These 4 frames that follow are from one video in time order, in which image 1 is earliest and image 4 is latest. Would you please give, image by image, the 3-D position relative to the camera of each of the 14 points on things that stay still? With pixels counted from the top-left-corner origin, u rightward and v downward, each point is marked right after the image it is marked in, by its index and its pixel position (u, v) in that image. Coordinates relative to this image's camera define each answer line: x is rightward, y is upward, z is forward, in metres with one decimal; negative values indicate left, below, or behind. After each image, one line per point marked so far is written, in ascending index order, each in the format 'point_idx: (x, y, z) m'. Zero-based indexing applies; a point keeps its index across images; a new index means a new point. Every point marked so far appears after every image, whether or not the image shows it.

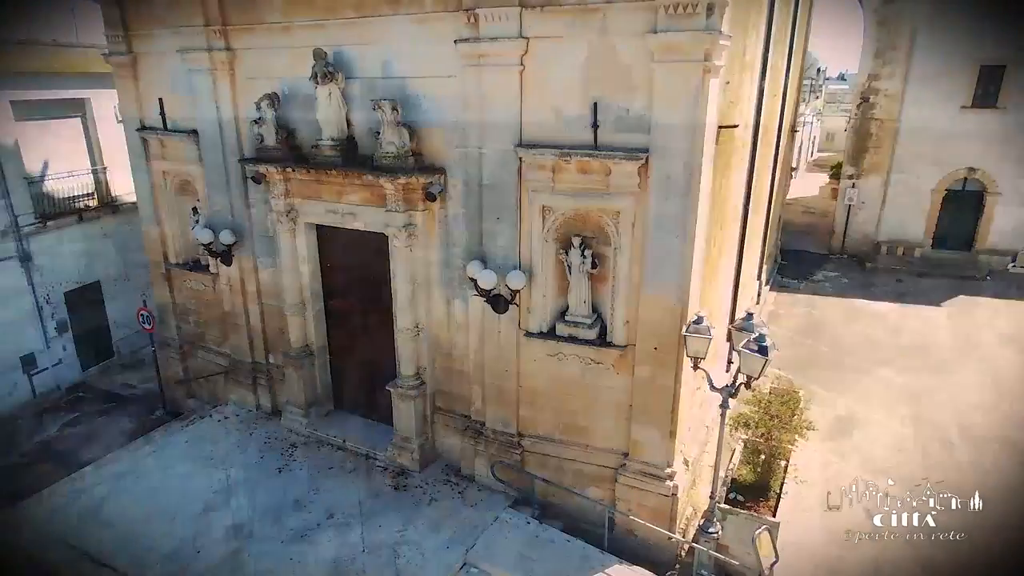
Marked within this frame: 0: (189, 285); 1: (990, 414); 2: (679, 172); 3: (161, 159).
0: (-5.4, 0.0, +11.3) m
1: (+7.9, -2.1, +11.0) m
2: (+1.8, +1.2, +6.9) m
3: (-5.6, +2.1, +10.7) m
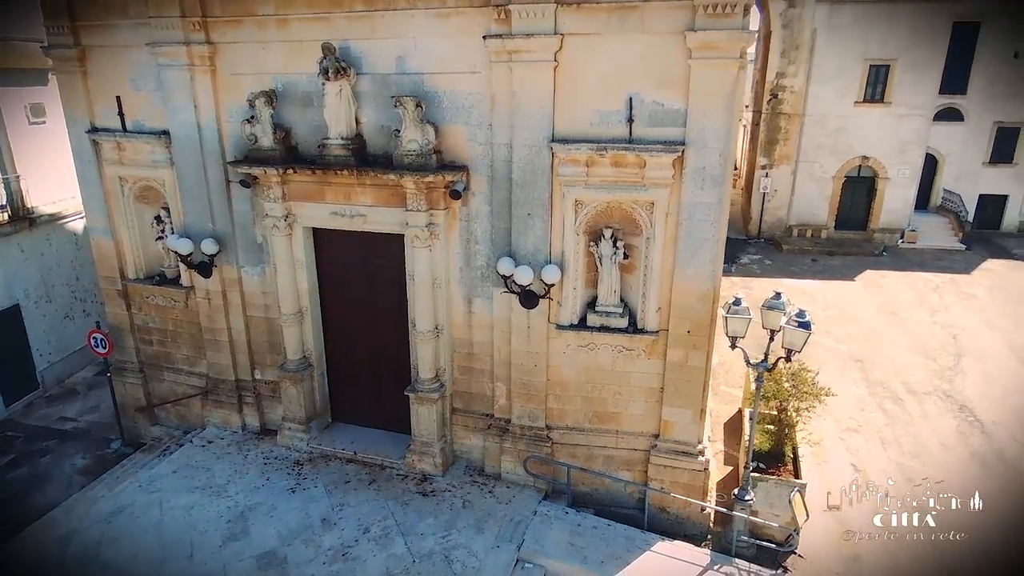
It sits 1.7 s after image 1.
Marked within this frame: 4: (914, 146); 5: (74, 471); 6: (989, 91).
0: (-5.5, -0.2, +10.3) m
1: (+7.7, -1.6, +12.5) m
2: (+2.3, +1.4, +7.3) m
3: (-5.7, +1.8, +9.6) m
4: (+11.2, +4.0, +18.6) m
5: (-6.8, -2.8, +10.3) m
6: (+13.5, +5.6, +18.9) m
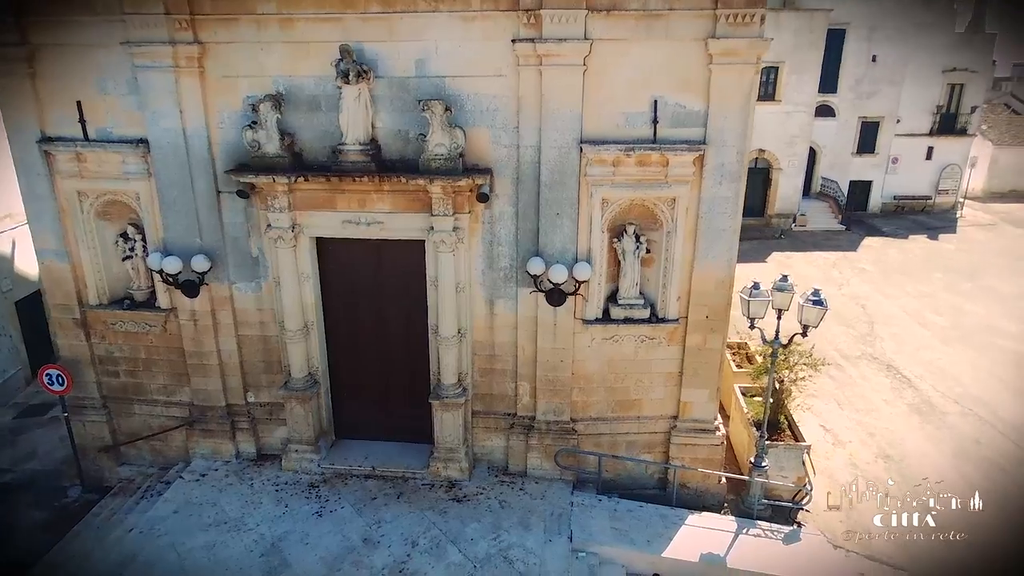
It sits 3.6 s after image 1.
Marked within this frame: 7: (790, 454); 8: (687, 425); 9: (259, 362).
0: (-5.4, -0.6, +9.3) m
1: (+7.1, -1.1, +14.2) m
2: (+2.7, +1.5, +8.0) m
3: (-5.6, +1.4, +8.6) m
4: (+8.9, +4.6, +20.7) m
5: (-6.5, -3.2, +9.1) m
6: (+11.1, +6.4, +21.5) m
7: (+3.7, -2.2, +9.0) m
8: (+2.4, -1.9, +9.1) m
9: (-3.5, -1.0, +9.3) m
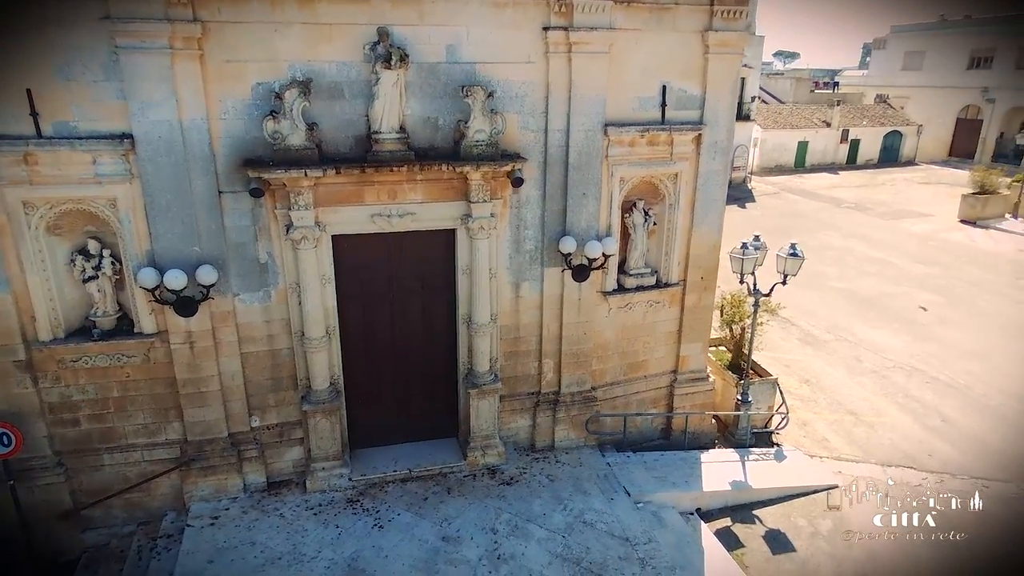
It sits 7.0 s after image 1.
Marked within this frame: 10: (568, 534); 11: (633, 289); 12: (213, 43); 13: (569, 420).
0: (-4.9, -0.9, +7.7) m
1: (+5.3, -0.1, +16.5) m
2: (+2.9, +2.1, +9.1) m
3: (-5.1, +1.1, +7.0) m
4: (+4.2, +5.6, +23.2) m
5: (-5.6, -3.7, +7.3) m
6: (+5.8, +7.6, +24.6) m
7: (+4.0, -1.6, +10.5) m
8: (+2.6, -1.3, +10.1) m
9: (-3.0, -1.1, +8.3) m
10: (+0.6, -2.9, +7.9) m
11: (+1.7, 0.0, +9.4) m
12: (-3.2, +2.6, +7.1) m
13: (+0.8, -1.9, +9.5) m
